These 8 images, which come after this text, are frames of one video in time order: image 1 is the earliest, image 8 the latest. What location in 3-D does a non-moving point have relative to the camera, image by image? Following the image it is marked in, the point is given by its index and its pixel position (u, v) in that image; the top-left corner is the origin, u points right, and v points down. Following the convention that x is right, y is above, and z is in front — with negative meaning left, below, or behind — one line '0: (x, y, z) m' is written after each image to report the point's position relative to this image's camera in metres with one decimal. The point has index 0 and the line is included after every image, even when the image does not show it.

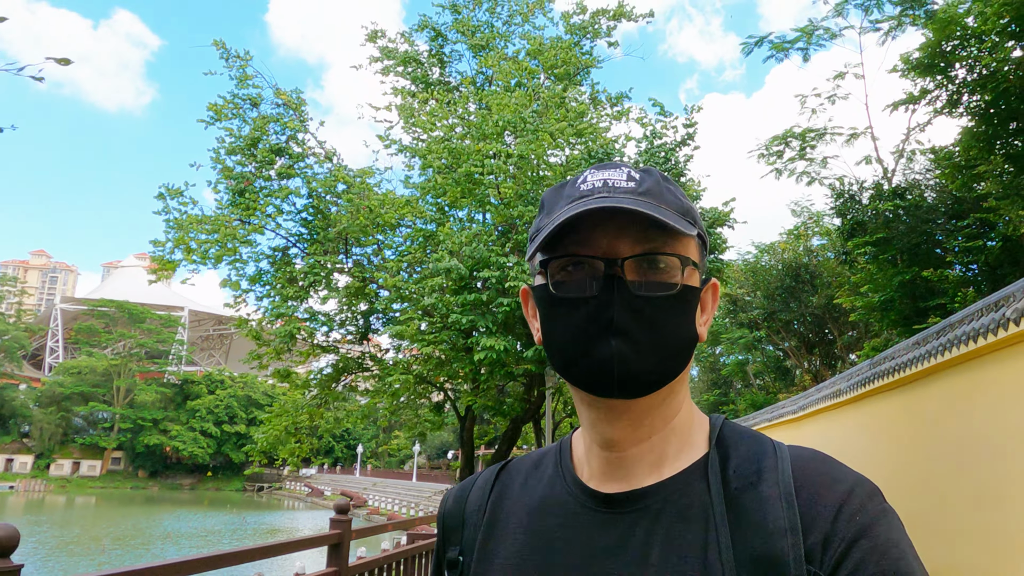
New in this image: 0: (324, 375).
0: (-2.6, -1.3, +11.0) m
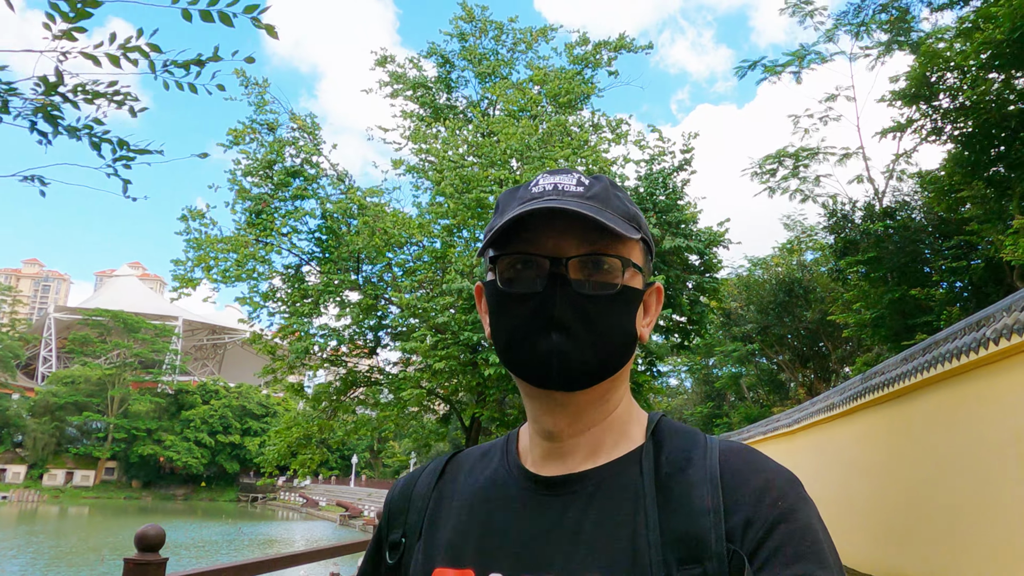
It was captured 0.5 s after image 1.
0: (-2.6, -1.5, +11.1) m
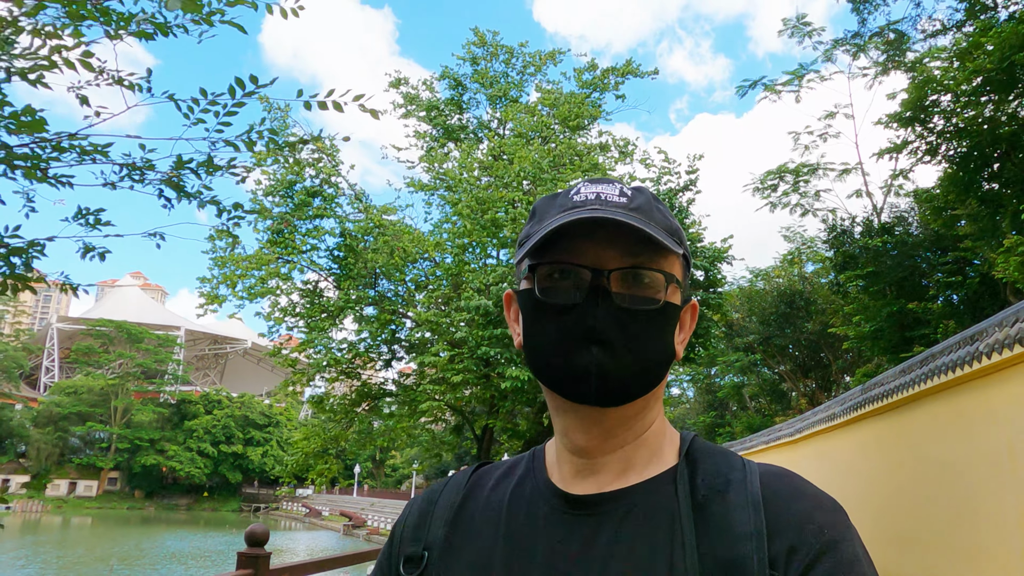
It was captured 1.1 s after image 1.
0: (-2.5, -1.7, +11.3) m
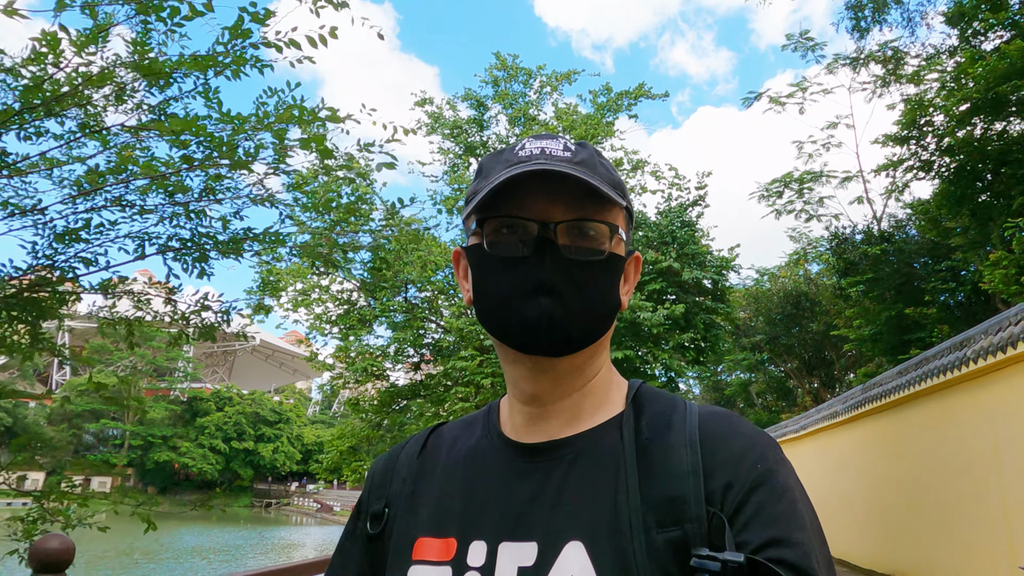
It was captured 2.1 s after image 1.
0: (-2.3, -1.7, +11.7) m
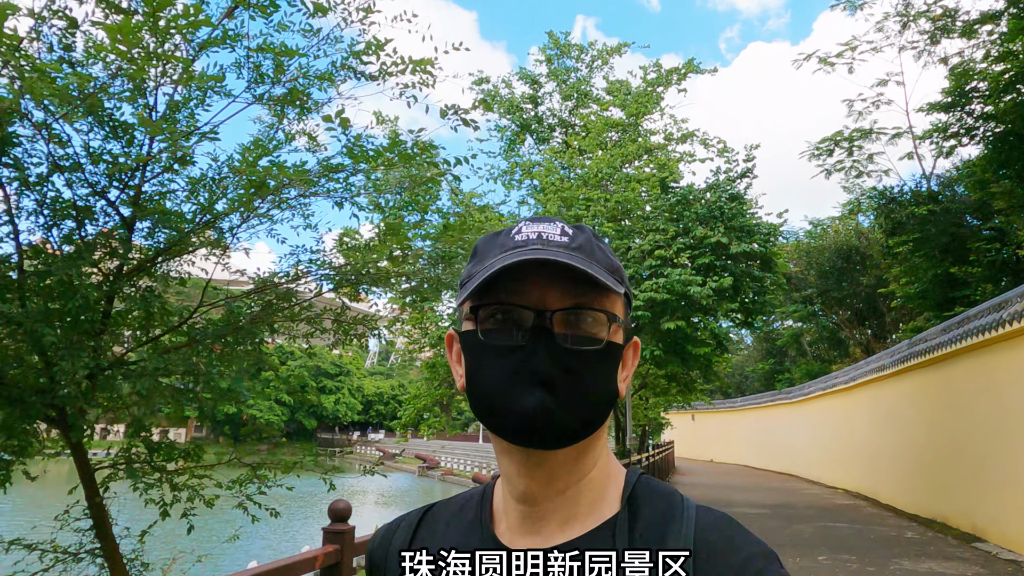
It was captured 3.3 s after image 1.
0: (-1.4, -1.1, +12.4) m
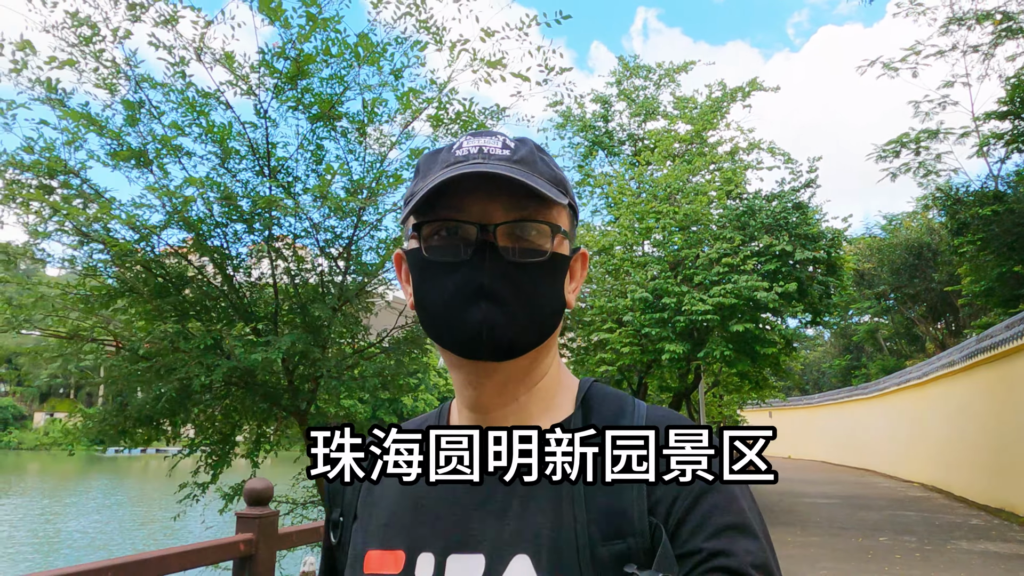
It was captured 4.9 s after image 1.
0: (-0.1, -1.2, +13.1) m
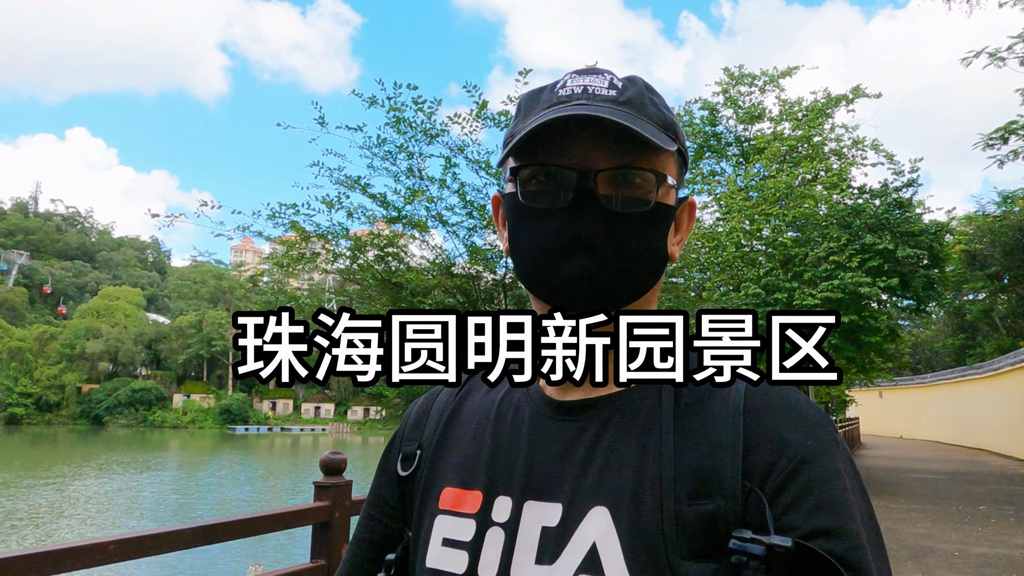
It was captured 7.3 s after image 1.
0: (+2.0, -1.0, +14.0) m
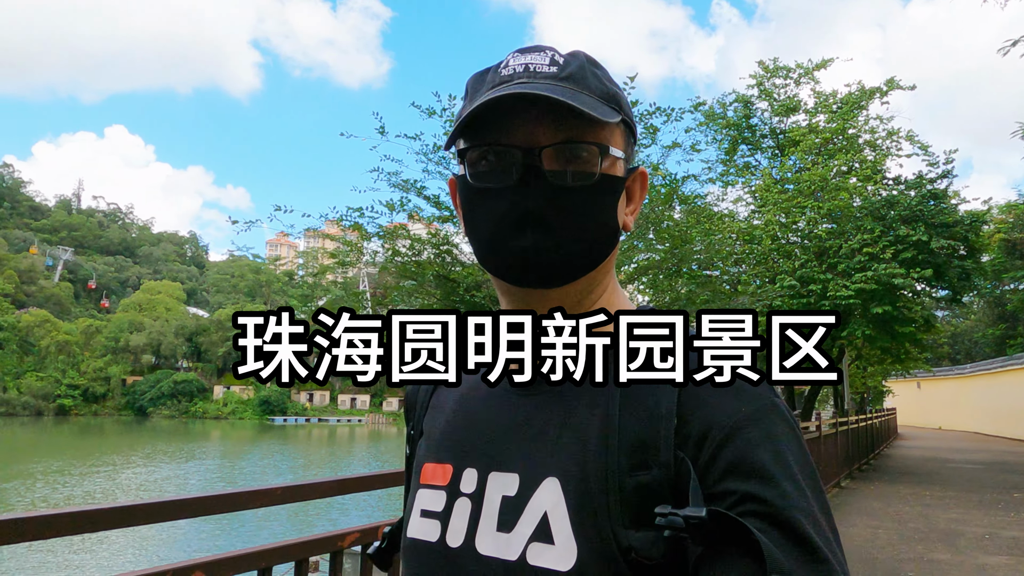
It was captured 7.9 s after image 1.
0: (+2.6, -0.8, +14.1) m
